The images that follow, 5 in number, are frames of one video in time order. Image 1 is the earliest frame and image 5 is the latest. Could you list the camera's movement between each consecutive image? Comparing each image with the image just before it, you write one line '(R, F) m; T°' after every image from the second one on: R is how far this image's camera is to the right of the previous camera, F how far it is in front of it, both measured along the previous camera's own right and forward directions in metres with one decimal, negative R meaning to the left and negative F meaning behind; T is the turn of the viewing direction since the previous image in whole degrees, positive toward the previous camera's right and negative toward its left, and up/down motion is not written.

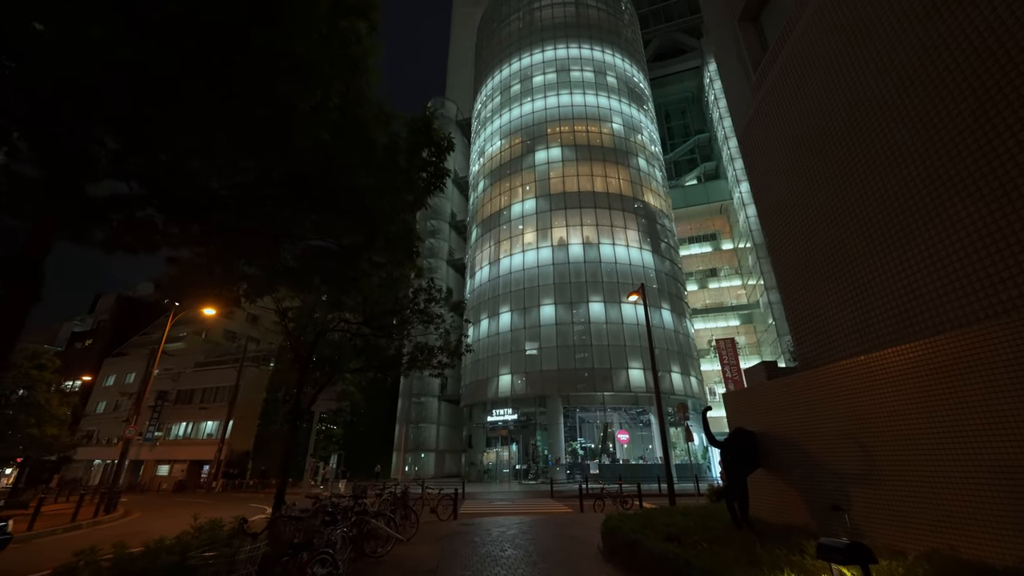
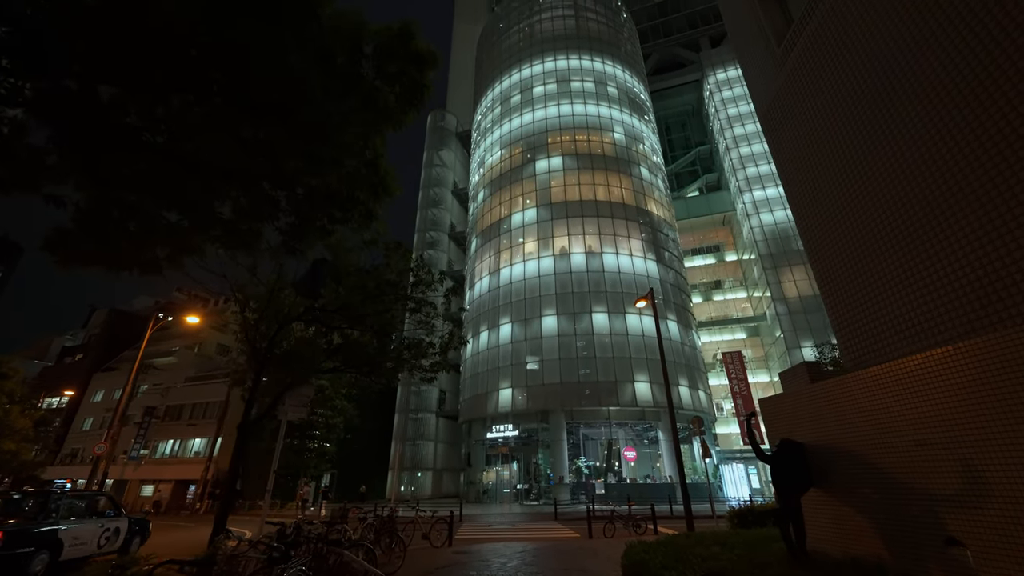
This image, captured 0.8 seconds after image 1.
(0.0, +1.1) m; 0°
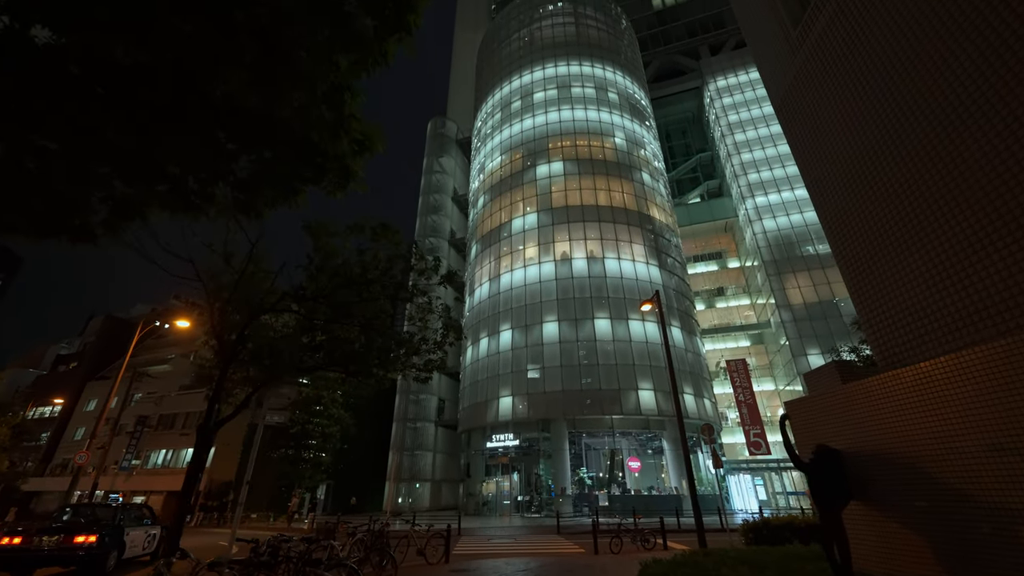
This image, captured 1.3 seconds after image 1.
(0.0, +0.6) m; 0°
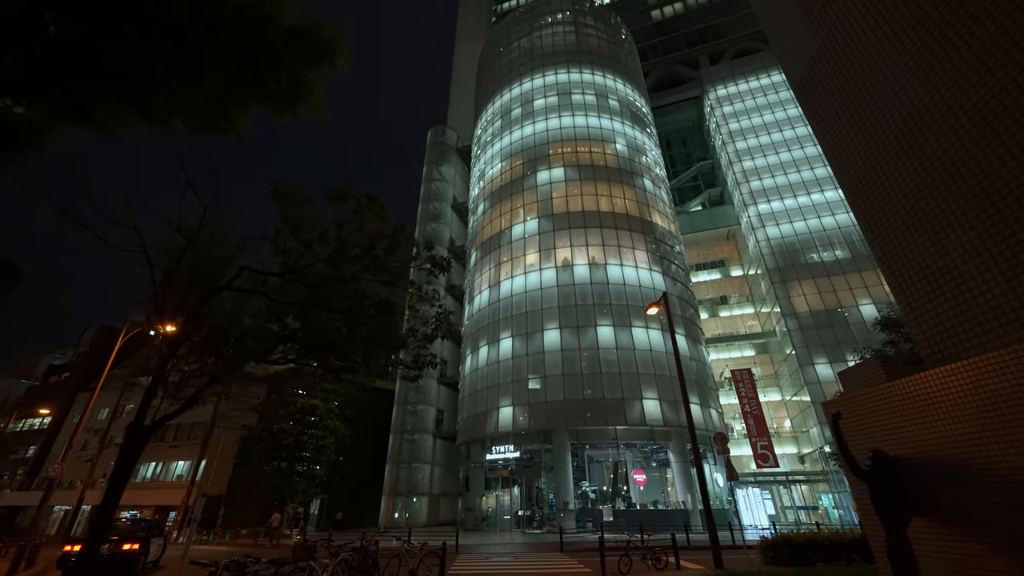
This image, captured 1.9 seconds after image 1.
(0.0, +0.8) m; 0°
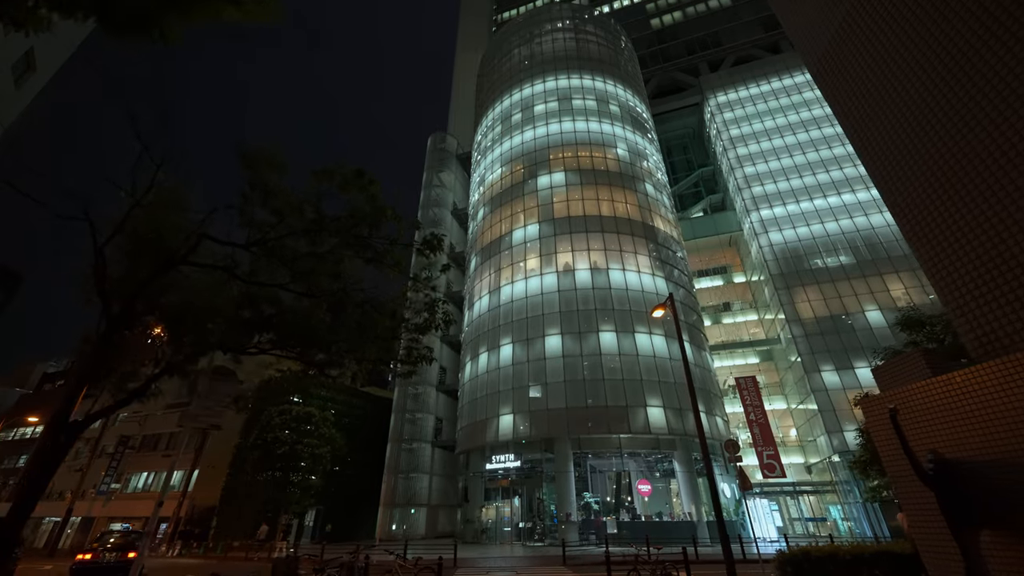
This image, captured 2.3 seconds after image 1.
(0.0, +0.6) m; 0°
